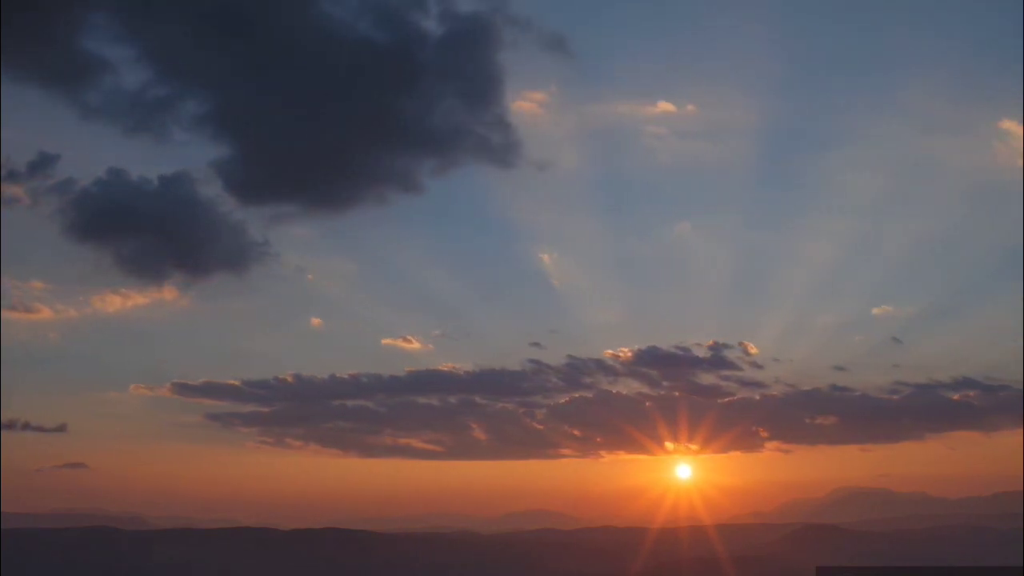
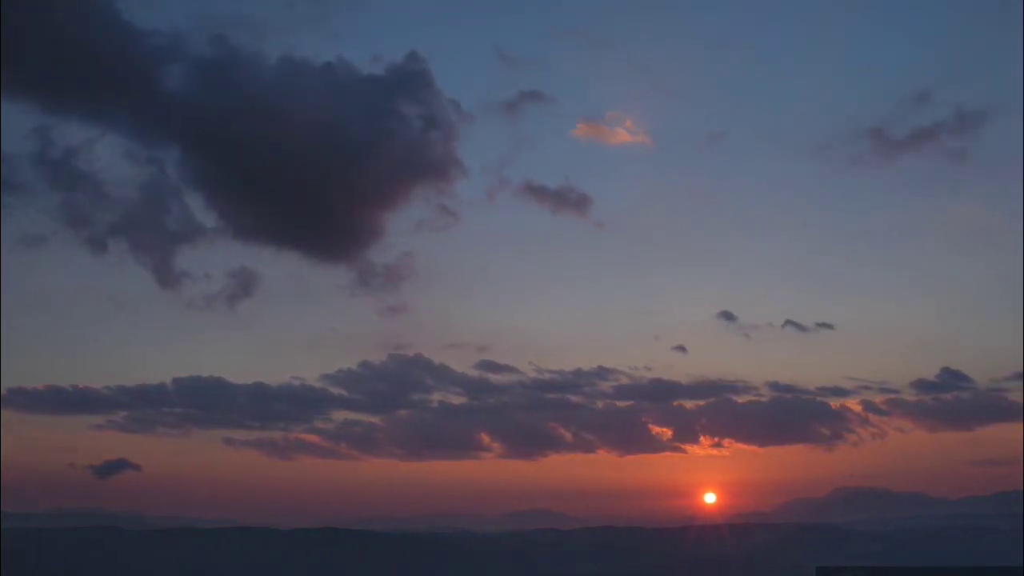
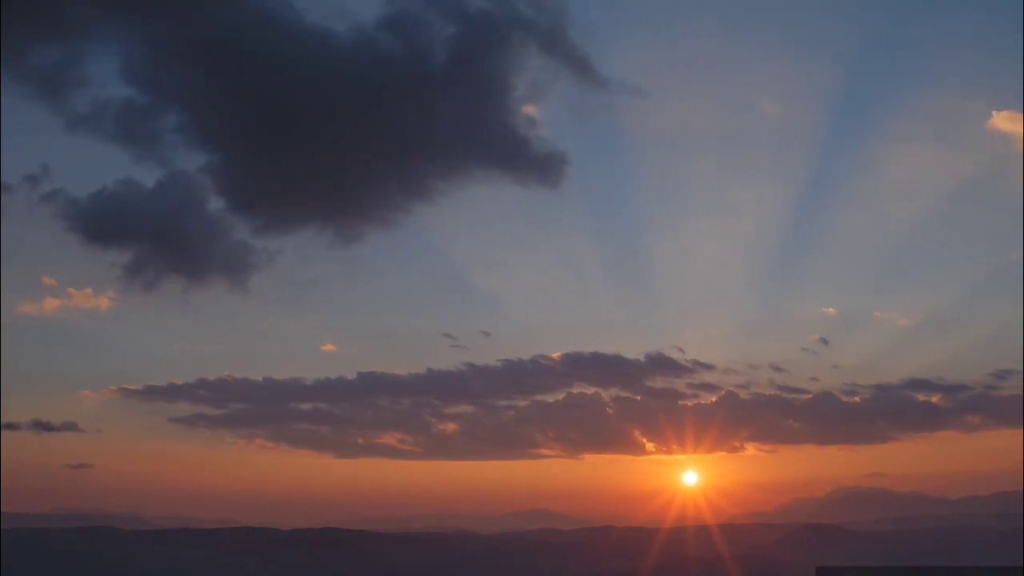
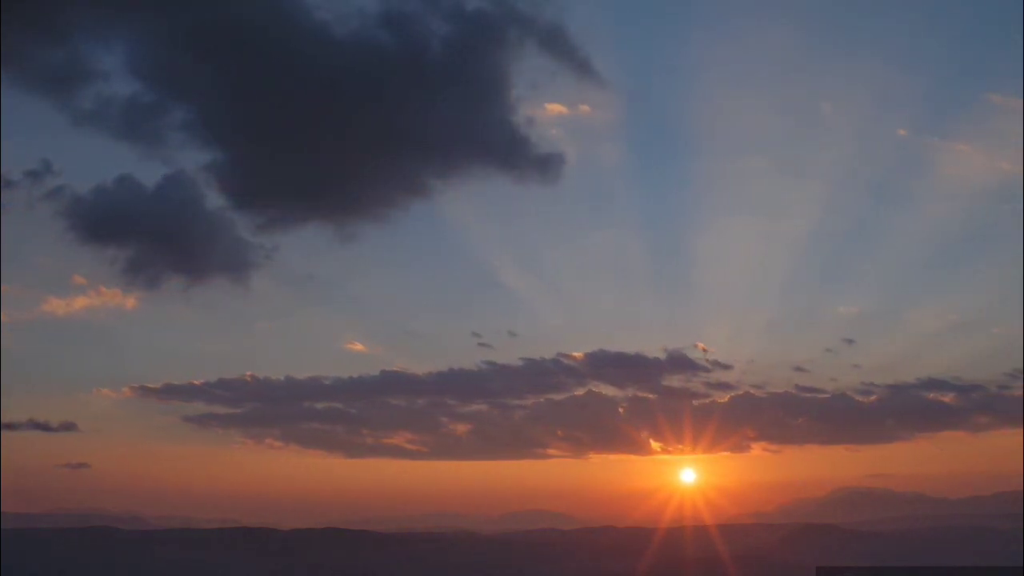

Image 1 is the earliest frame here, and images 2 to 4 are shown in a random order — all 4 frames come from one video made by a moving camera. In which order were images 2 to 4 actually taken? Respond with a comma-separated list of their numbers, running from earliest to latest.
4, 3, 2
